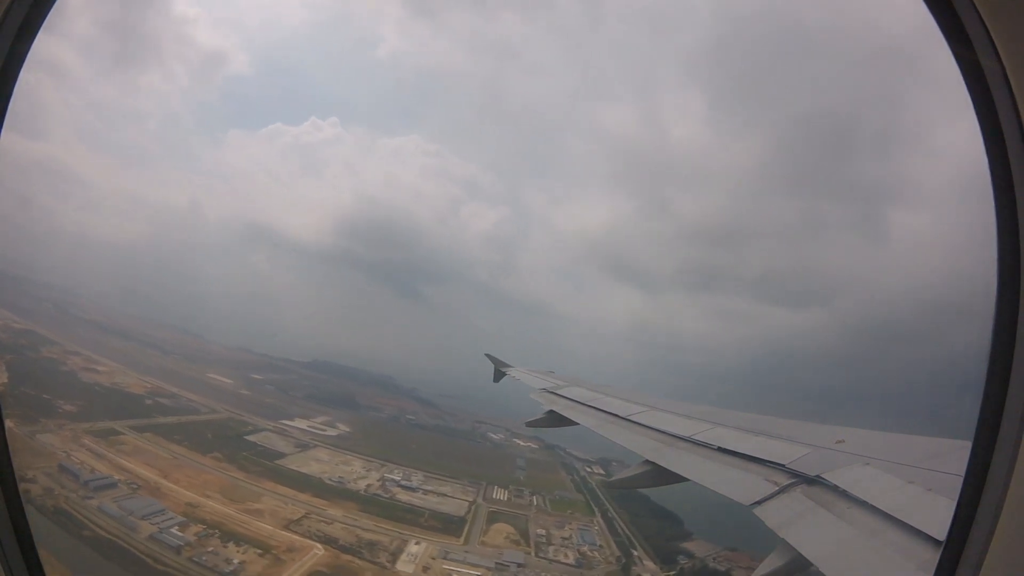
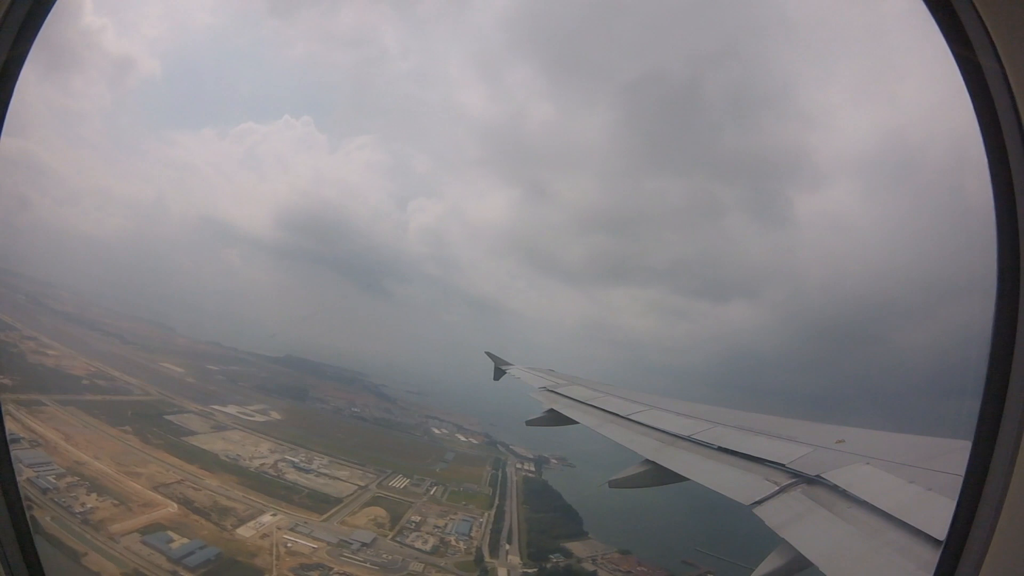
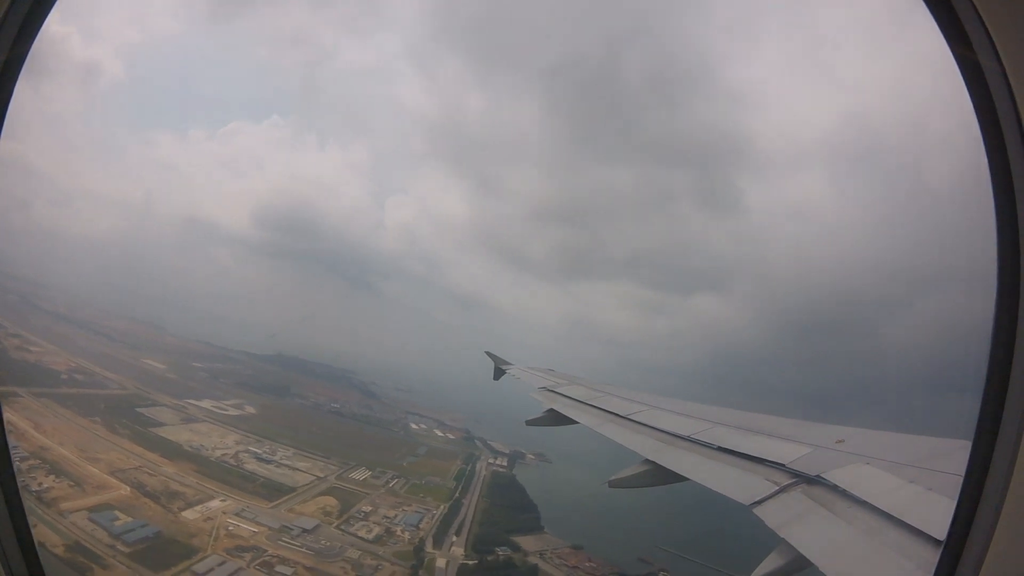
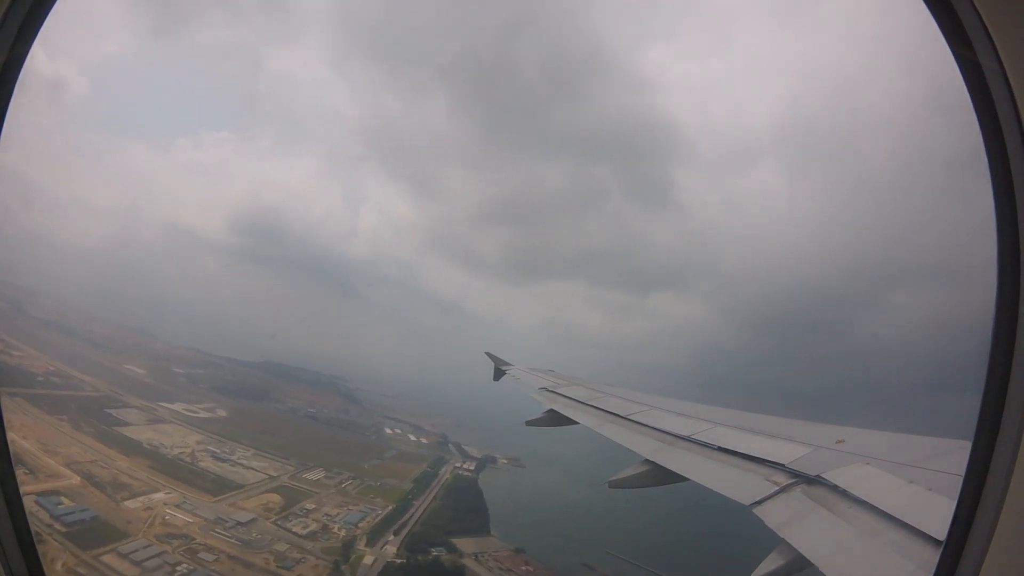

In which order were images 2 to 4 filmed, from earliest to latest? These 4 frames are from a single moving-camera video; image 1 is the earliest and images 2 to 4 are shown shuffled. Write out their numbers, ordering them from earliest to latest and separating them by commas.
2, 3, 4
